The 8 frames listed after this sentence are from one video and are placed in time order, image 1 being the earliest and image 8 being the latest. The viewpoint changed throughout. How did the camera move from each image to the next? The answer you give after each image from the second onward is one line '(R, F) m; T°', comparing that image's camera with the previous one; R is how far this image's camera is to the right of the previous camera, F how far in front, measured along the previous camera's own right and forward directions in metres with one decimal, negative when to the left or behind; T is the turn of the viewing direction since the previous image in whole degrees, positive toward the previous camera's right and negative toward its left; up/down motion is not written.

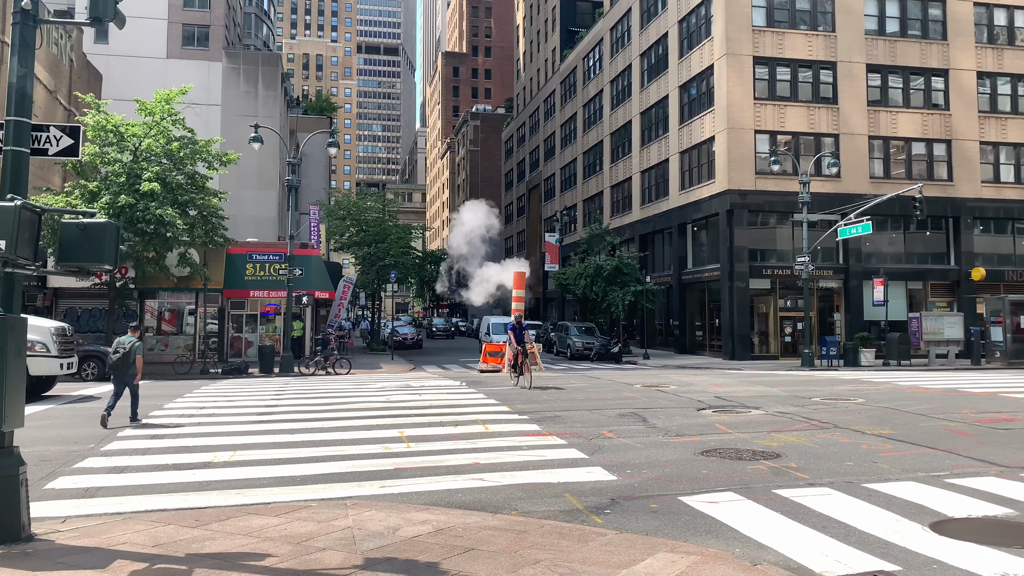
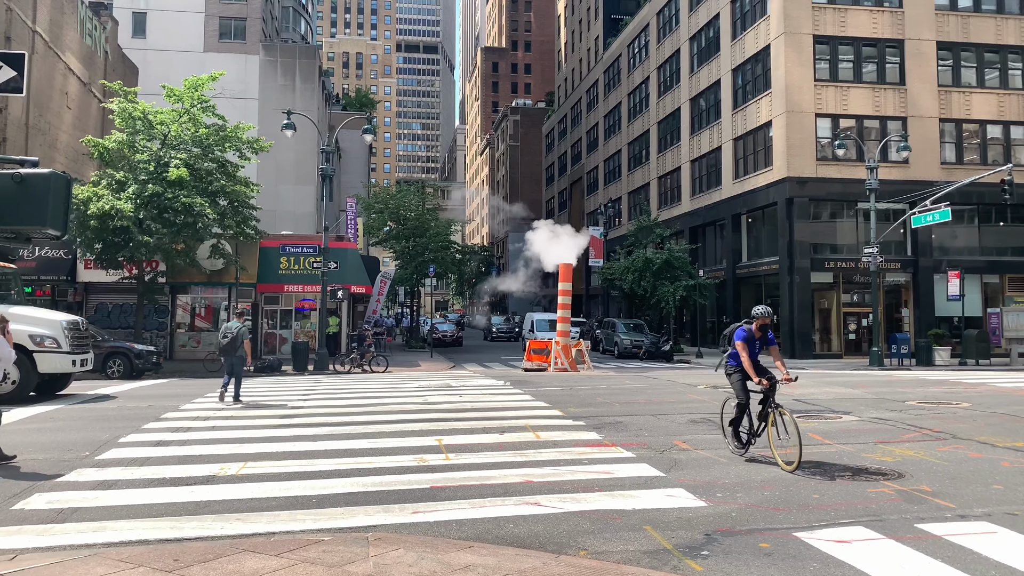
(-0.2, +1.4) m; -3°
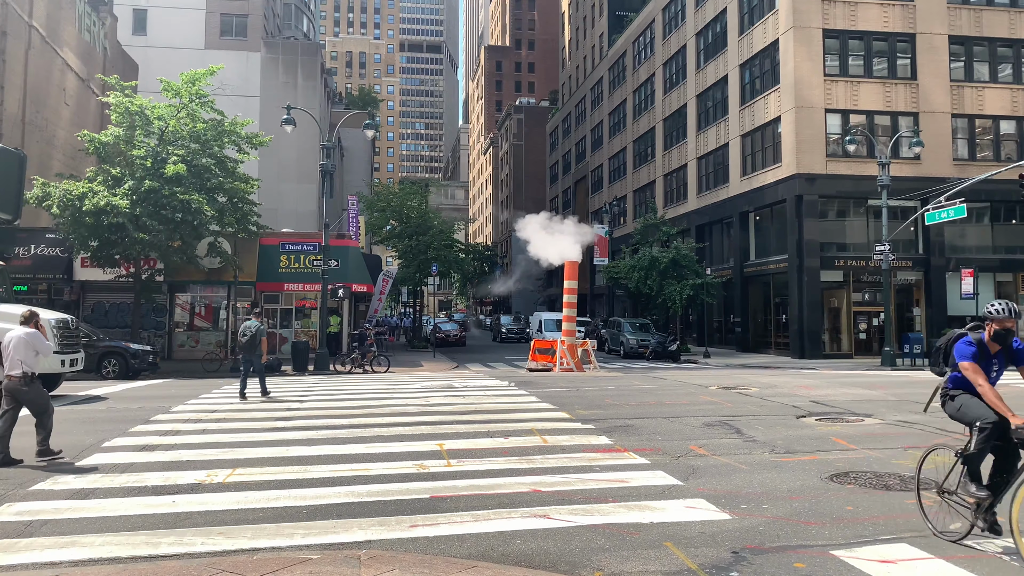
(0.0, +0.5) m; 0°
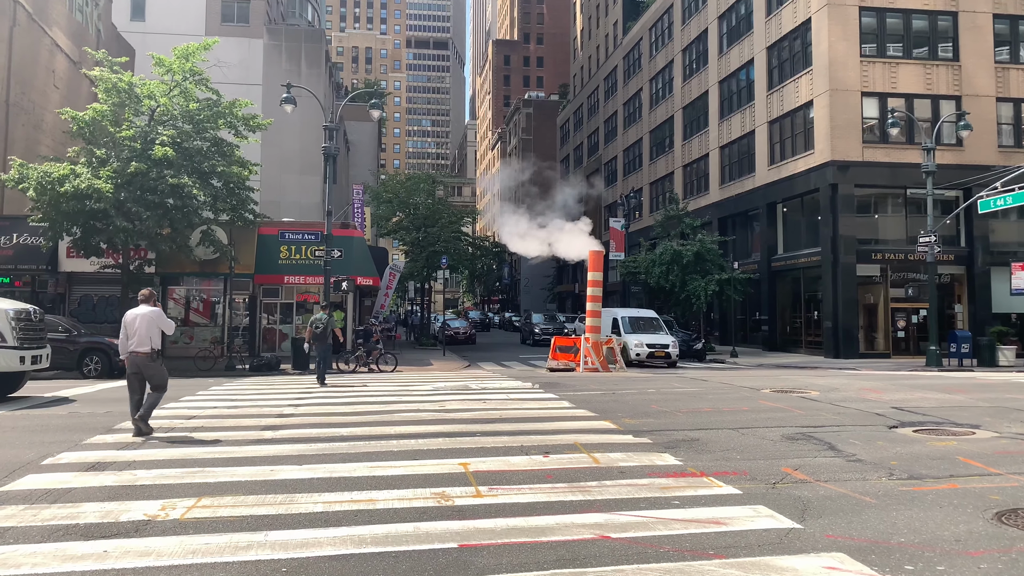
(-0.3, +1.7) m; 0°
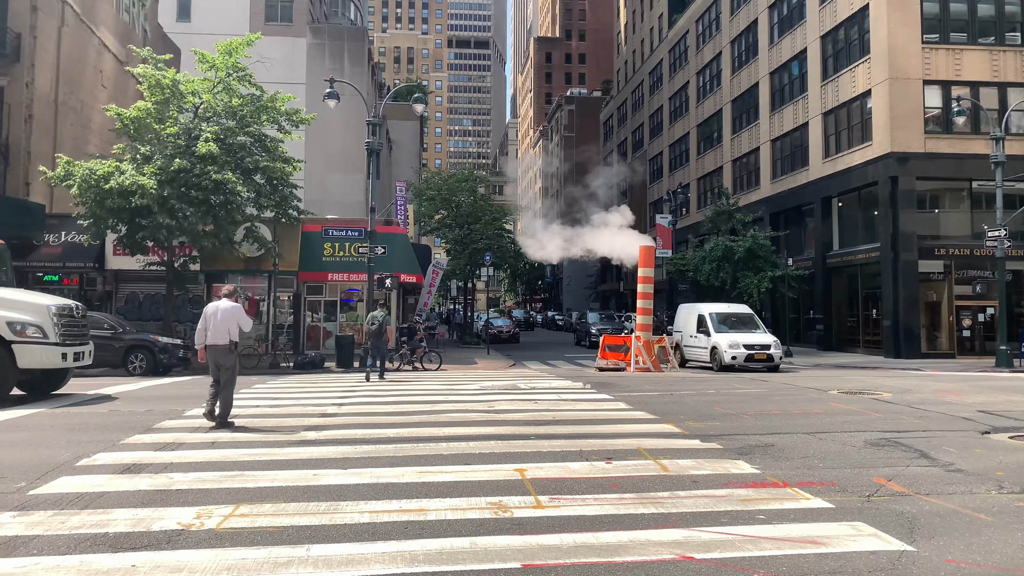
(-0.1, +0.5) m; -3°
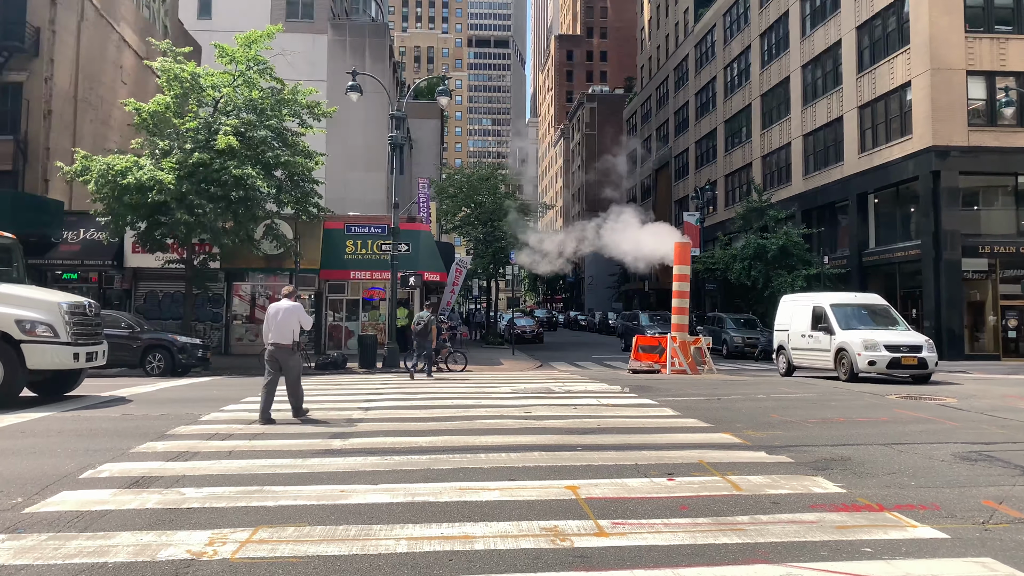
(-0.2, +0.7) m; -1°
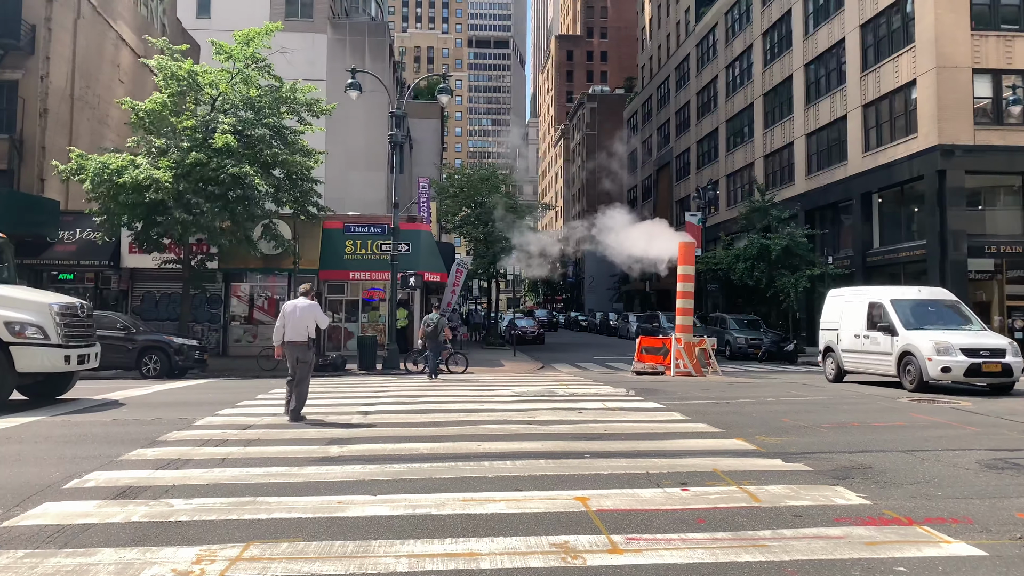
(0.0, +0.3) m; 0°
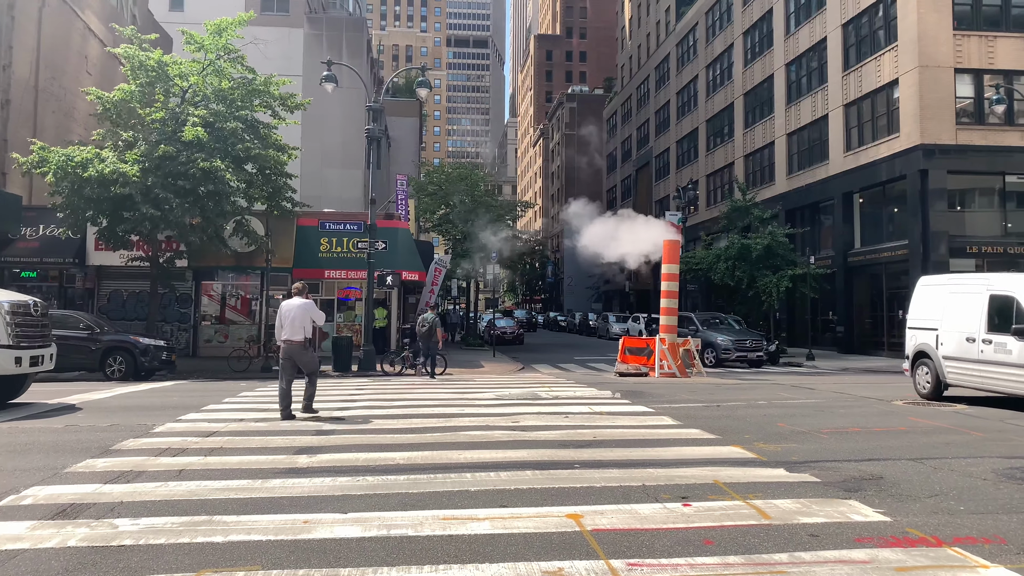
(0.0, +0.5) m; +2°
